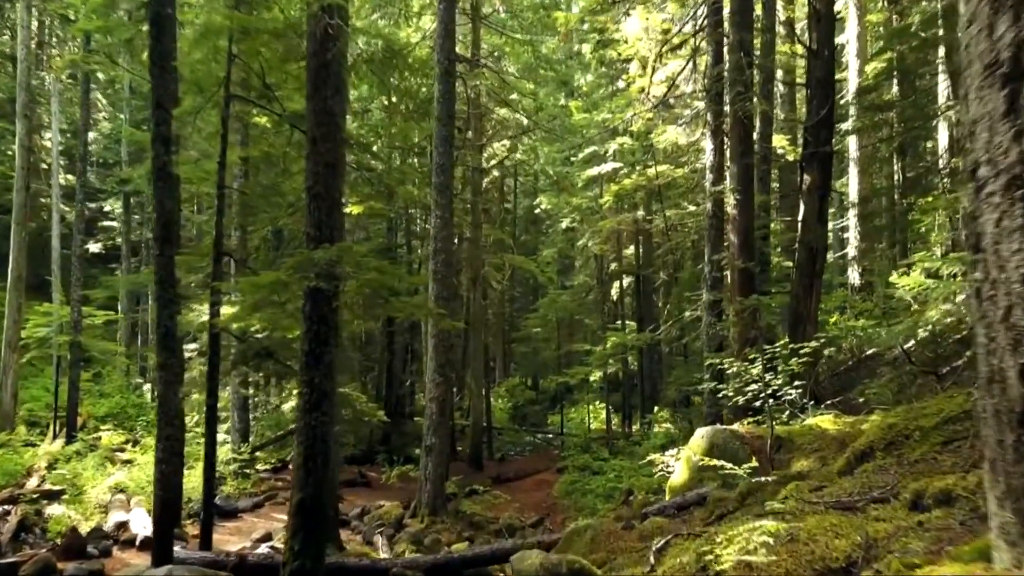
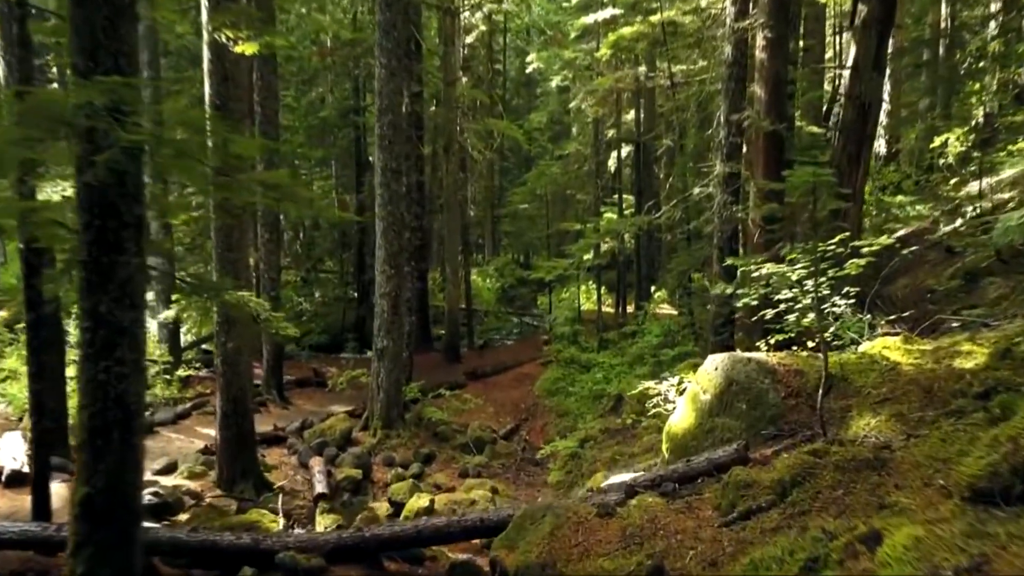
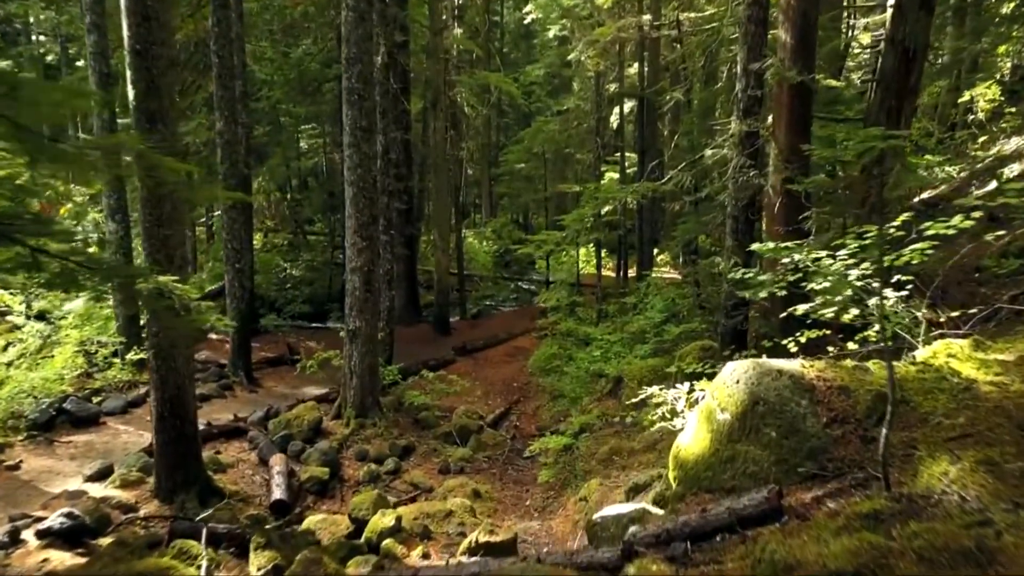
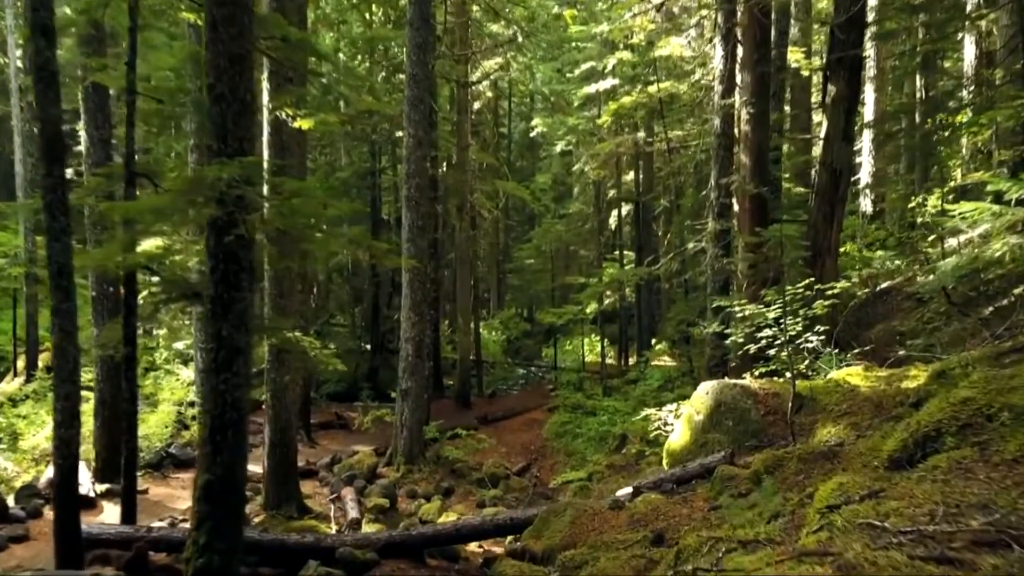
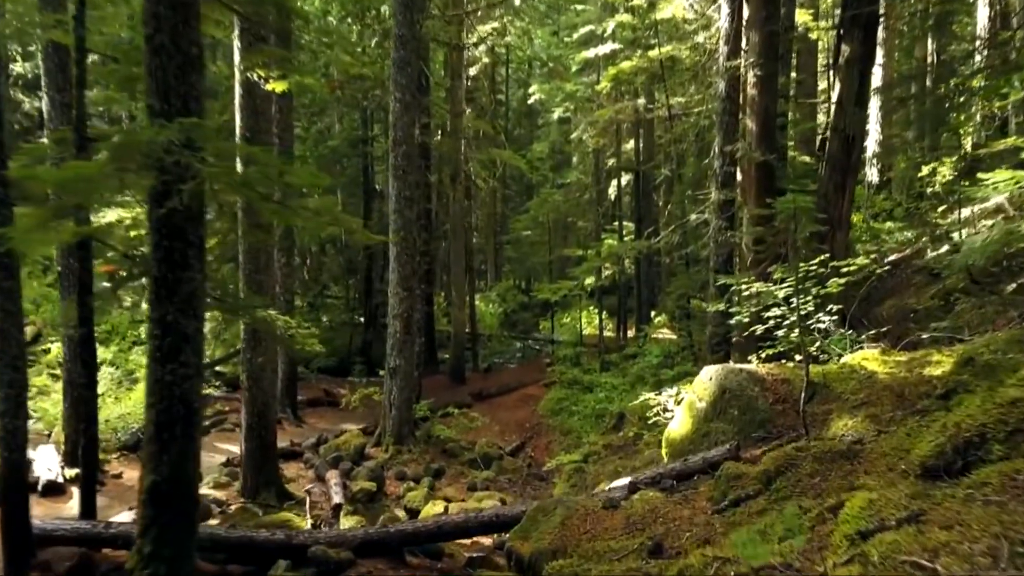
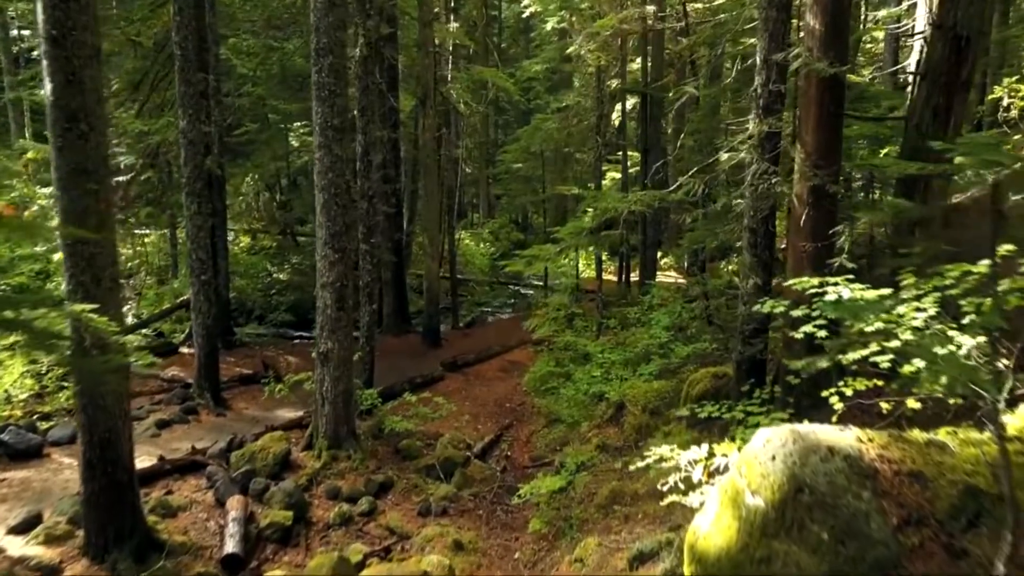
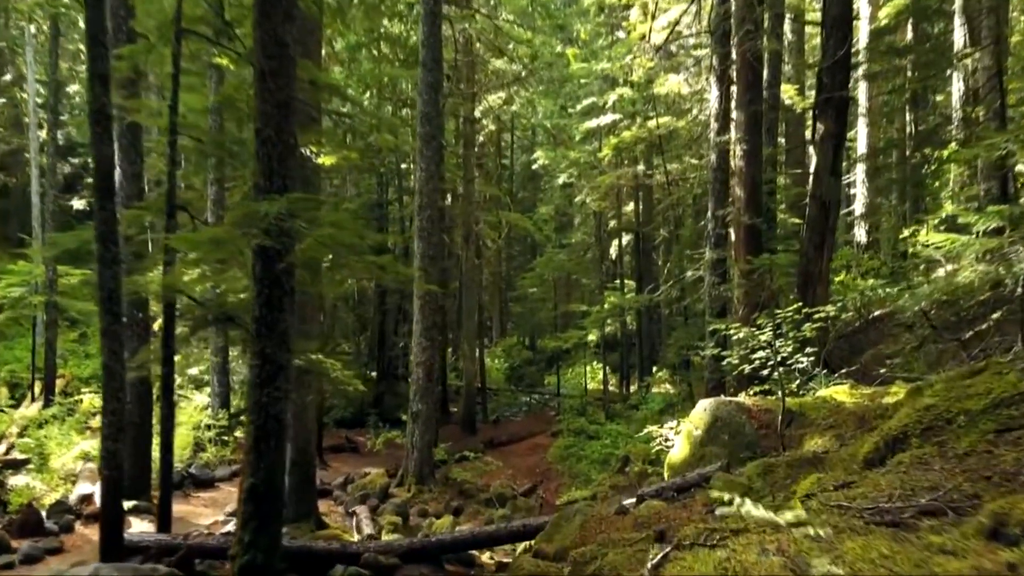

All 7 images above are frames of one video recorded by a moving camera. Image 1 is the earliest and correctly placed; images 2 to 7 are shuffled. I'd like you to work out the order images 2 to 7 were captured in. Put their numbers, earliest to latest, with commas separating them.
7, 4, 5, 2, 3, 6
